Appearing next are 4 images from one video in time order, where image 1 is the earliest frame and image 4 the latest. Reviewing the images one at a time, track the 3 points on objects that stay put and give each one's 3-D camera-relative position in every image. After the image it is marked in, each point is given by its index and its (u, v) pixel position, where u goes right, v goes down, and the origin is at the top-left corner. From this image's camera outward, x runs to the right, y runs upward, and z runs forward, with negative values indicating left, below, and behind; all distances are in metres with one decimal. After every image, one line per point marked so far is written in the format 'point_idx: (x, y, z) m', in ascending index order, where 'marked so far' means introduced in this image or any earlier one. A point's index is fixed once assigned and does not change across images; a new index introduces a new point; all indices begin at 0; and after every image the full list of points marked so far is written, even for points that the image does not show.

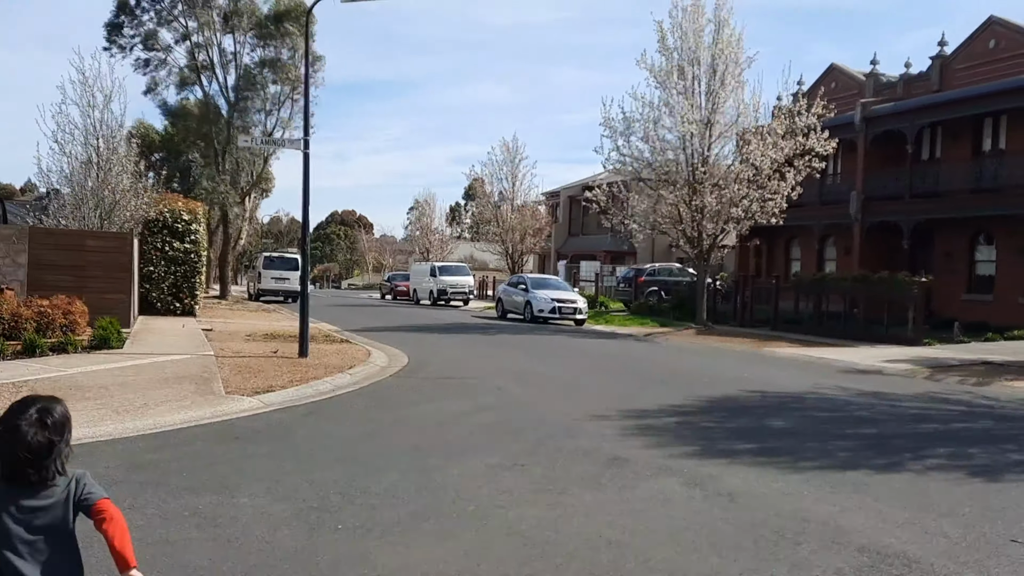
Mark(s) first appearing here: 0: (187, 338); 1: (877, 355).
0: (-5.9, -0.9, +16.4) m
1: (+7.3, -1.3, +18.3) m
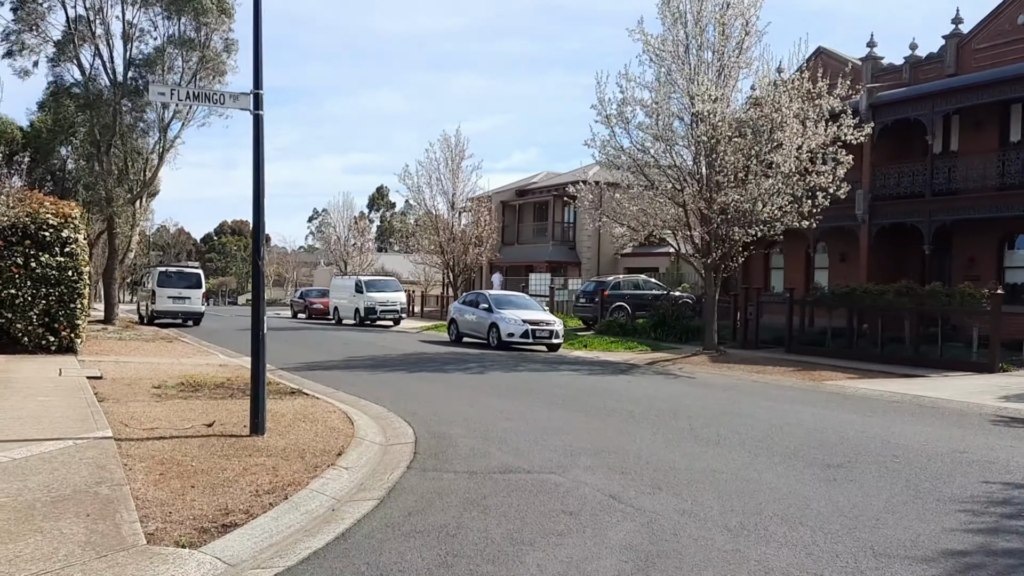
0: (-5.6, -1.4, +11.3) m
1: (+7.4, -1.6, +14.7) m
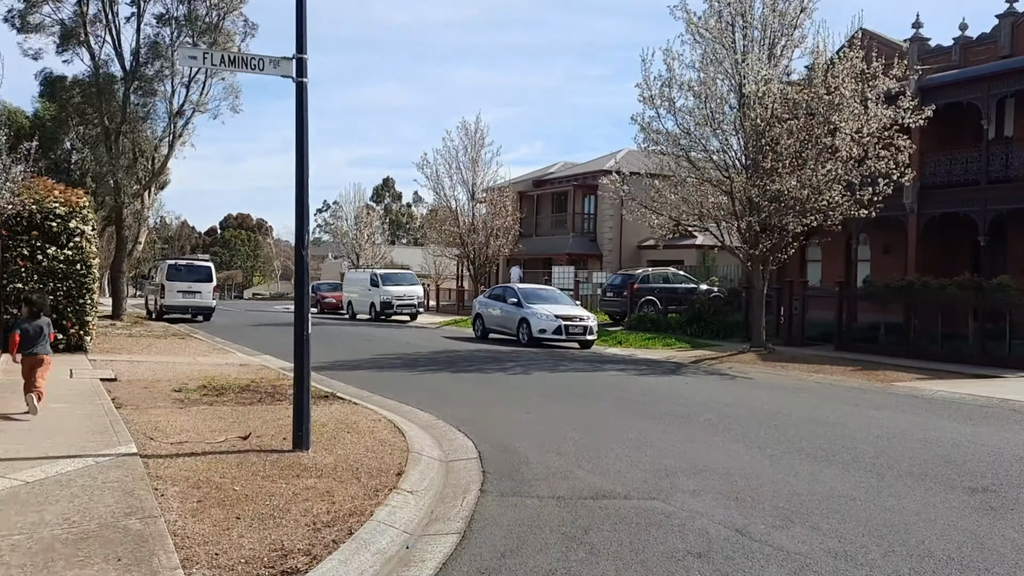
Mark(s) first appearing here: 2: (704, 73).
0: (-4.9, -1.3, +10.2) m
1: (+8.1, -1.5, +13.5) m
2: (+3.9, +4.4, +18.4) m
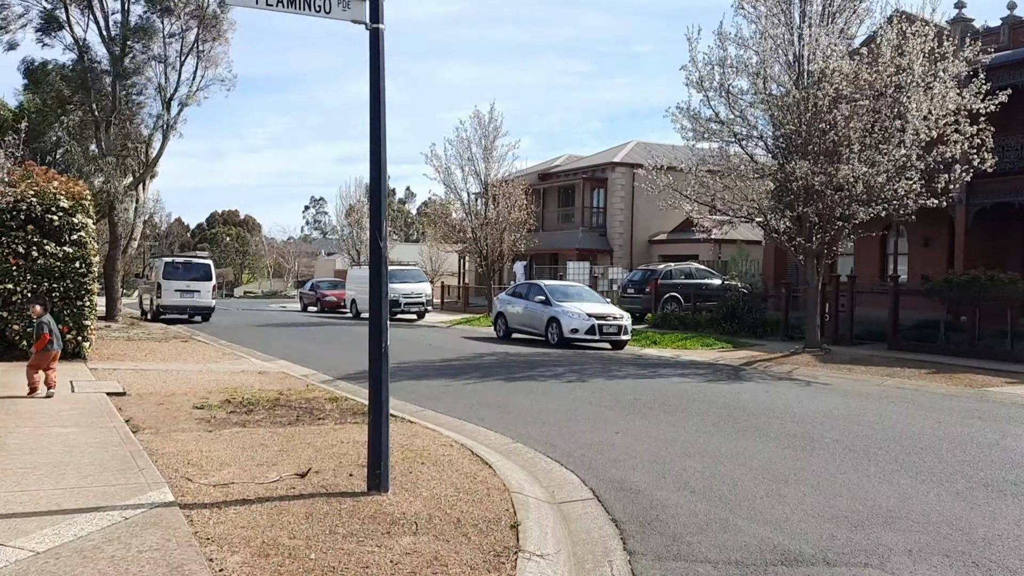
0: (-4.0, -1.3, +8.6) m
1: (+8.9, -1.4, +12.1) m
2: (+4.6, +4.4, +16.9) m
